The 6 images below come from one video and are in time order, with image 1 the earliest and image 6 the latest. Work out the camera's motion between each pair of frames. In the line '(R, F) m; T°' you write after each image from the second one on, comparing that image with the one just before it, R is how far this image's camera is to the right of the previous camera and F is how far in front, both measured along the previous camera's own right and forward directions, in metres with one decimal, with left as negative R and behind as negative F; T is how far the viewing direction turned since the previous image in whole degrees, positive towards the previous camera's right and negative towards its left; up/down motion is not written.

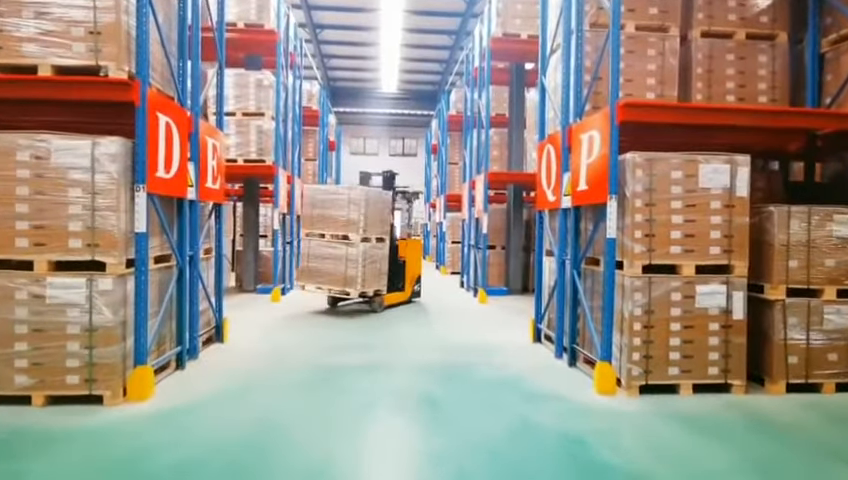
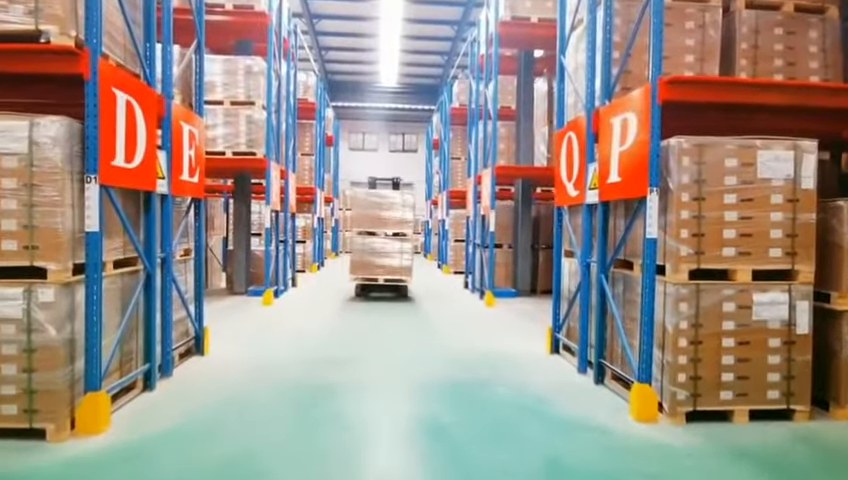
(-0.1, +0.6) m; 0°
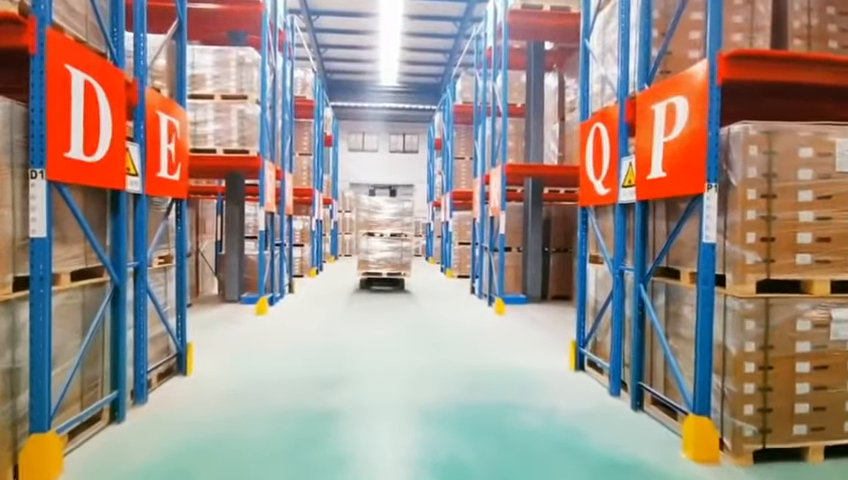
(-0.1, +0.6) m; 0°
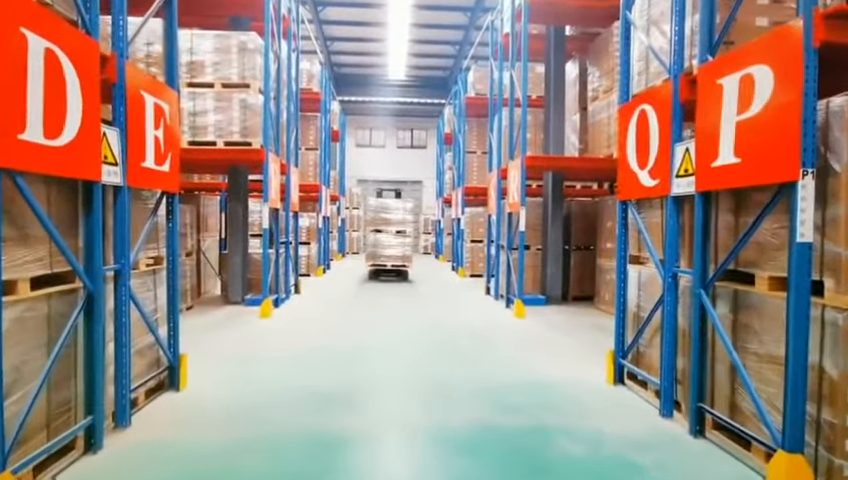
(-0.1, +0.5) m; -1°
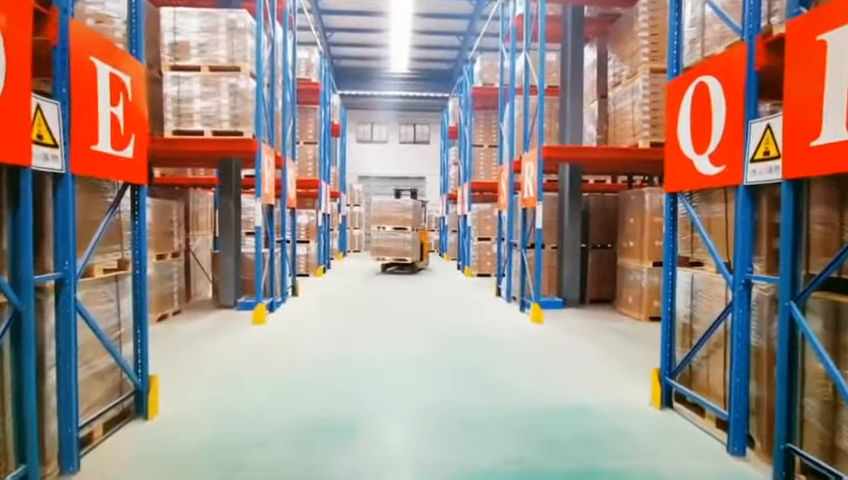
(-0.1, +0.7) m; 0°
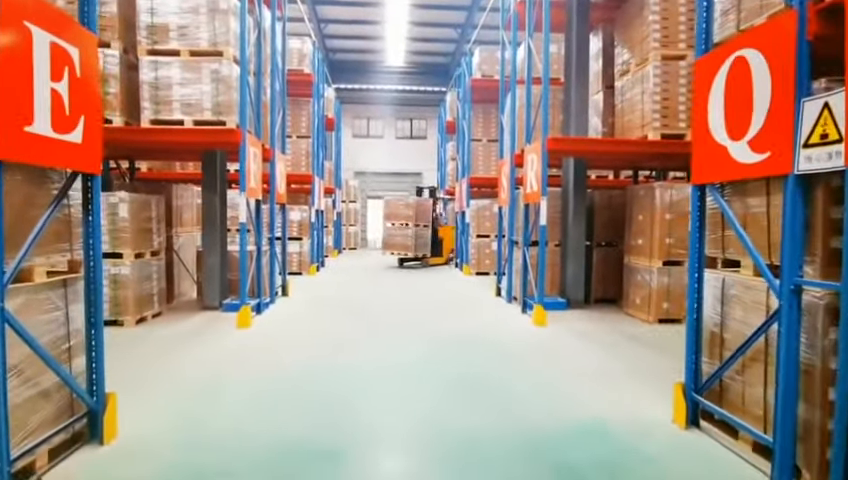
(0.0, +0.4) m; 0°
